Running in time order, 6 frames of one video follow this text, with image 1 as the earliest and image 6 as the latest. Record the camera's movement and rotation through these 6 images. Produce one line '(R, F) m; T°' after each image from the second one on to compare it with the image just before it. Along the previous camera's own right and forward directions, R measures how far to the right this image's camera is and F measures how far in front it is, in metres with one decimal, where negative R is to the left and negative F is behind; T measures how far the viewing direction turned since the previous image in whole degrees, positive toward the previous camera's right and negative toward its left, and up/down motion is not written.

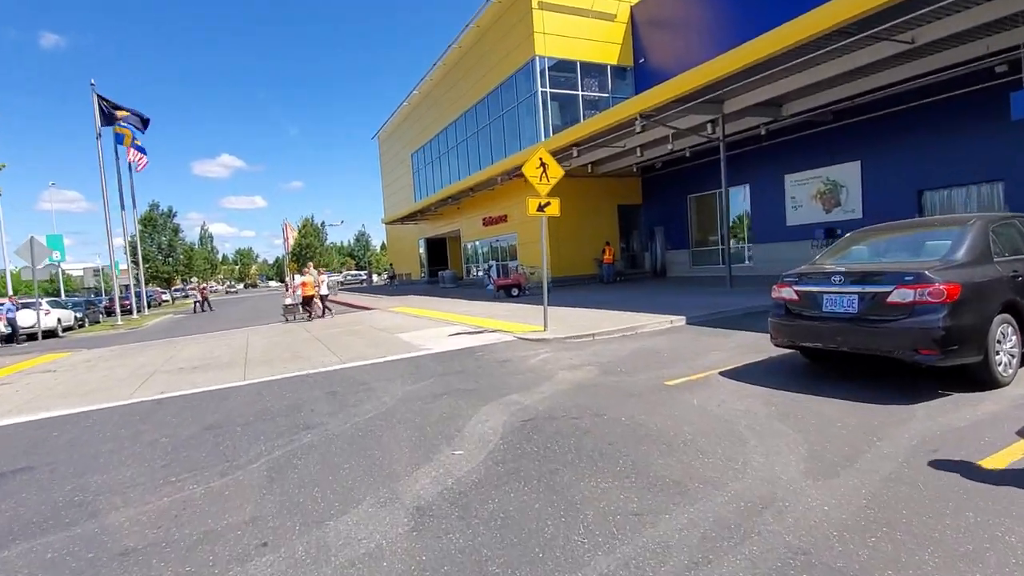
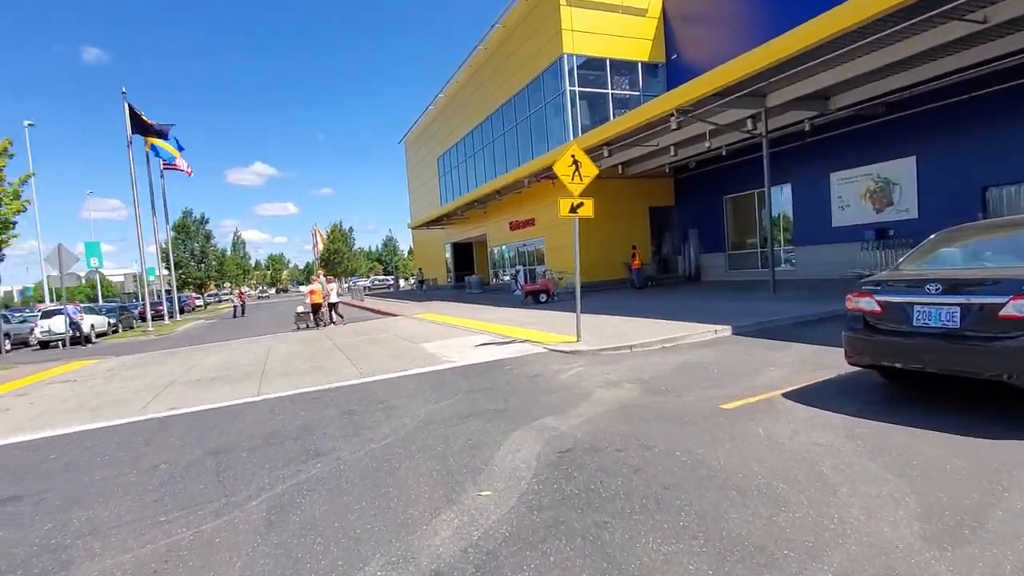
(-0.1, +1.3) m; -1°
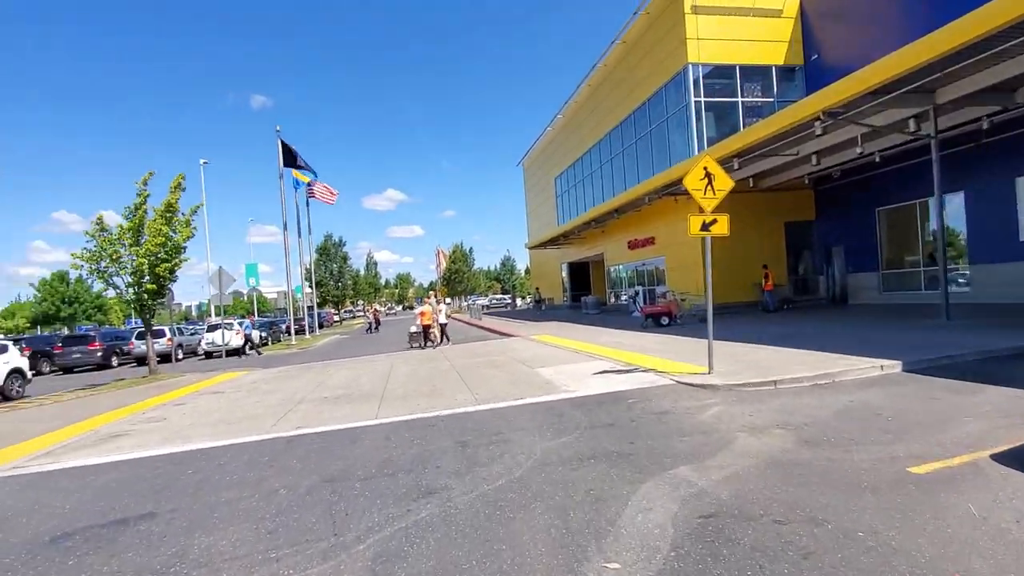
(-0.1, +1.7) m; -5°
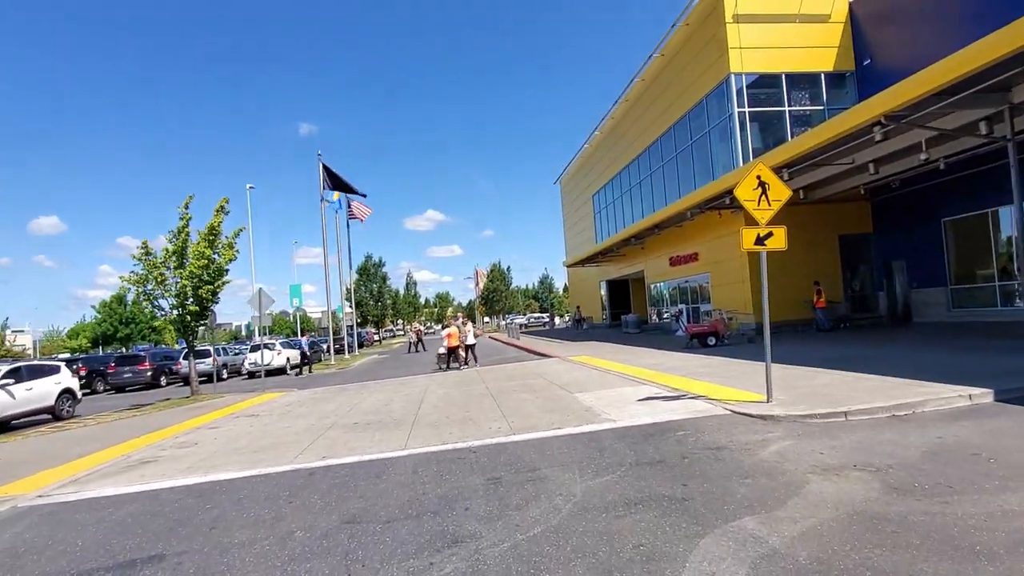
(0.0, +1.3) m; -2°
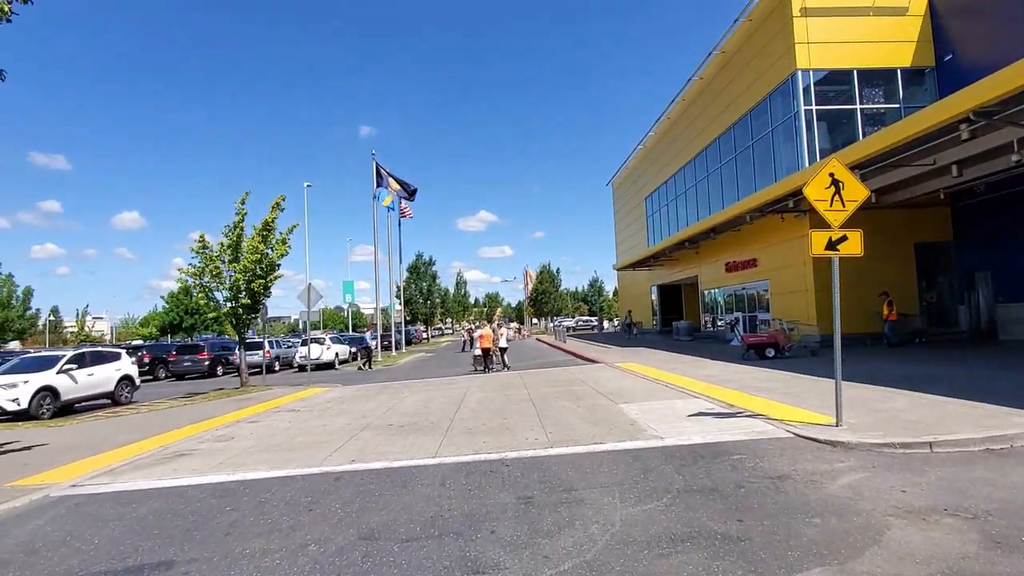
(+0.1, +1.3) m; -2°
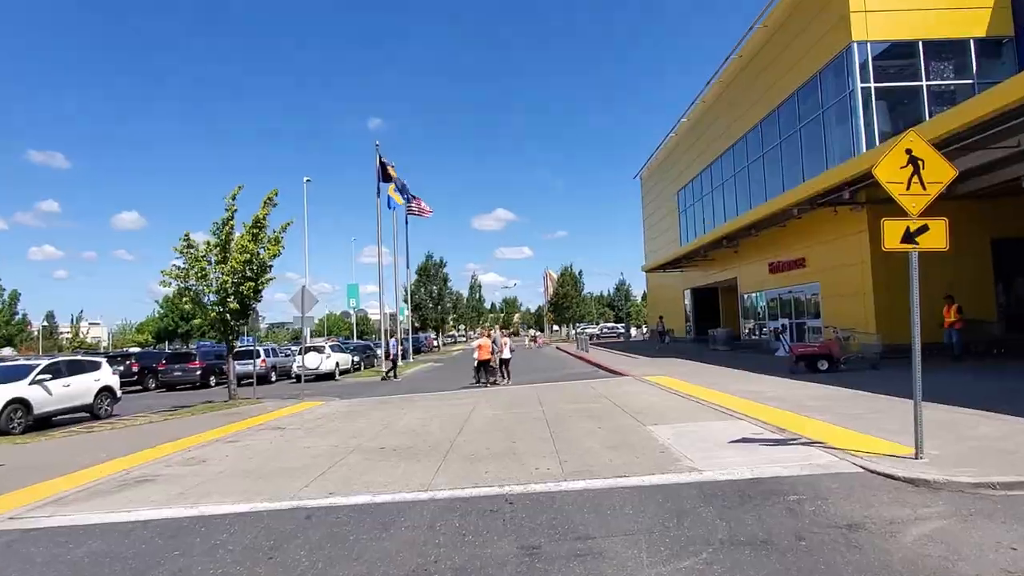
(+0.3, +2.8) m; -1°
